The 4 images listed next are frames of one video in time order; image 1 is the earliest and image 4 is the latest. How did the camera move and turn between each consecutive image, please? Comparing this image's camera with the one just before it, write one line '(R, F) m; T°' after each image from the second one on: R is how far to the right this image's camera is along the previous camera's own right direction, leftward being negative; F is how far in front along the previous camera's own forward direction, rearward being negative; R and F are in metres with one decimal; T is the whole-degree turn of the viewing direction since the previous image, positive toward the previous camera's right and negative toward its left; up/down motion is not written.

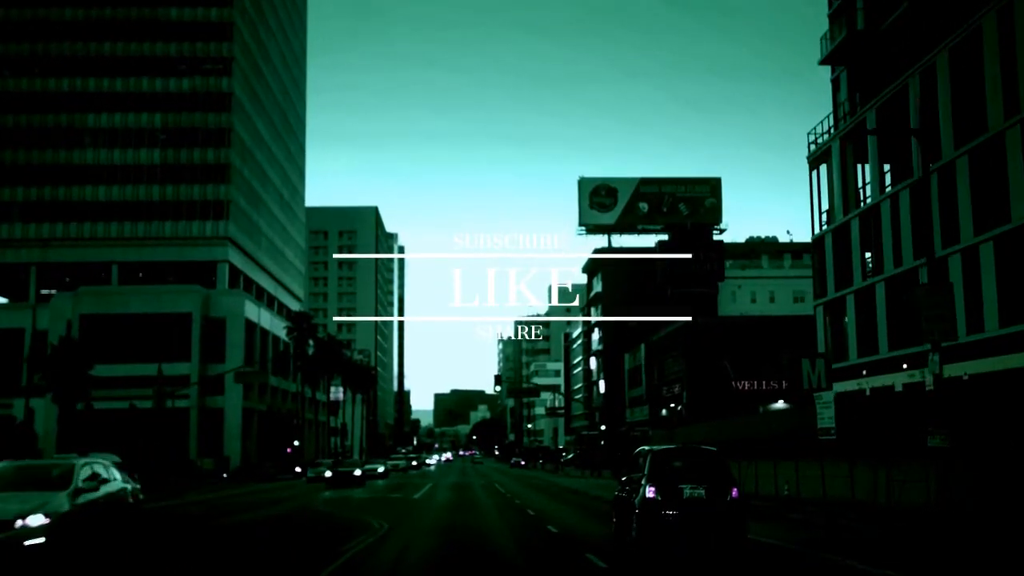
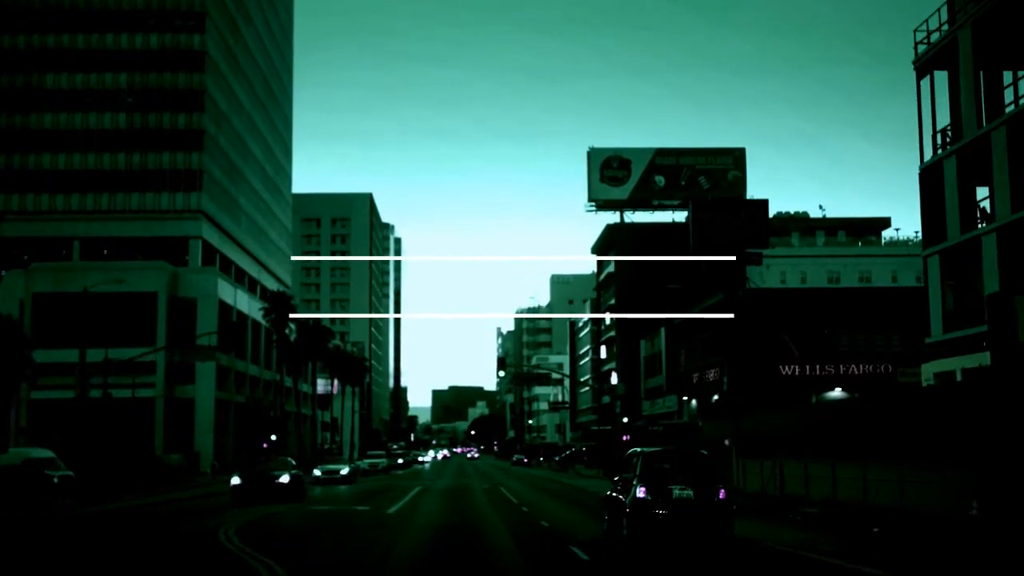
(-0.5, +9.5) m; 0°
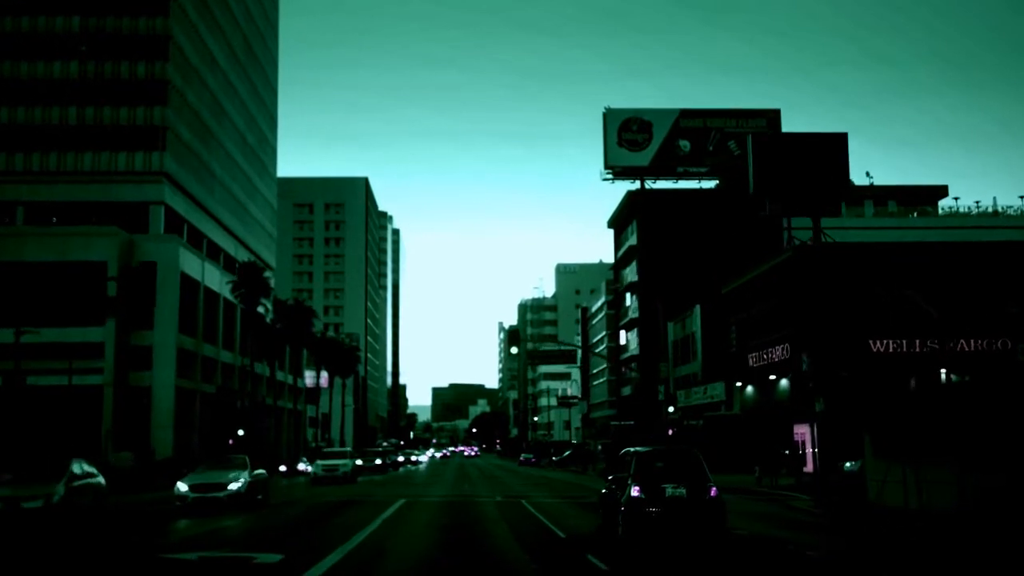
(-0.6, +11.3) m; 0°
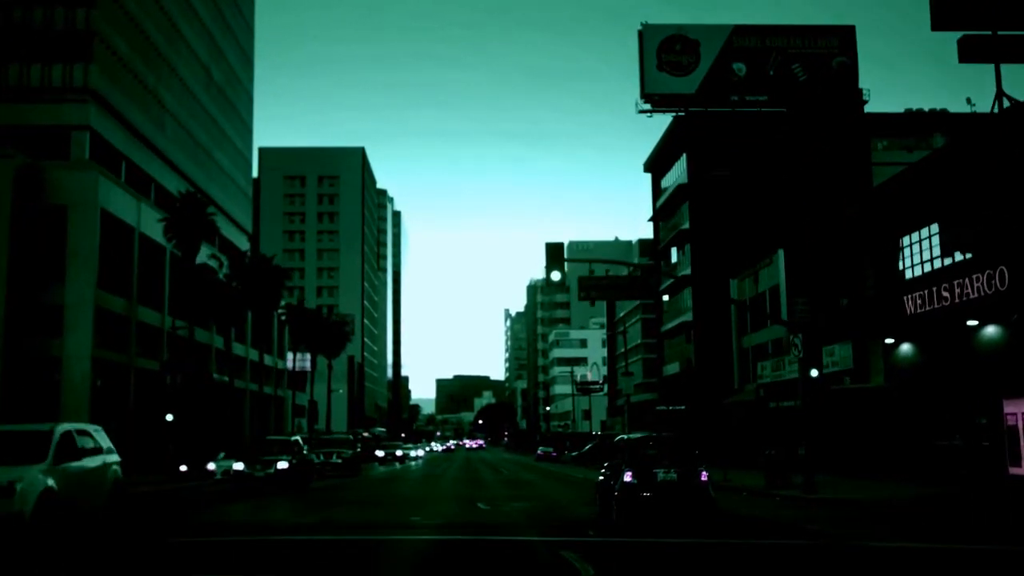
(-0.9, +16.5) m; 0°
